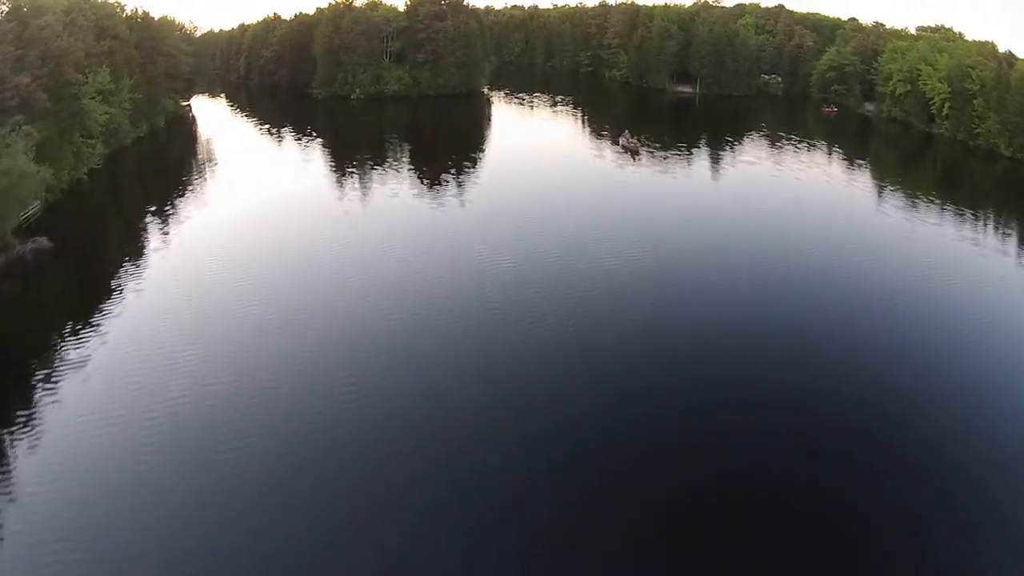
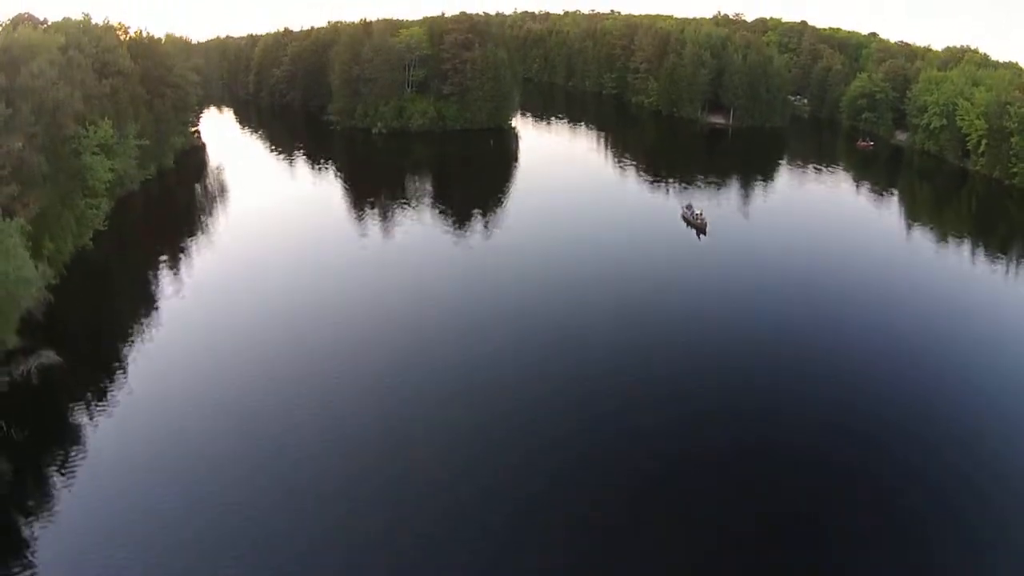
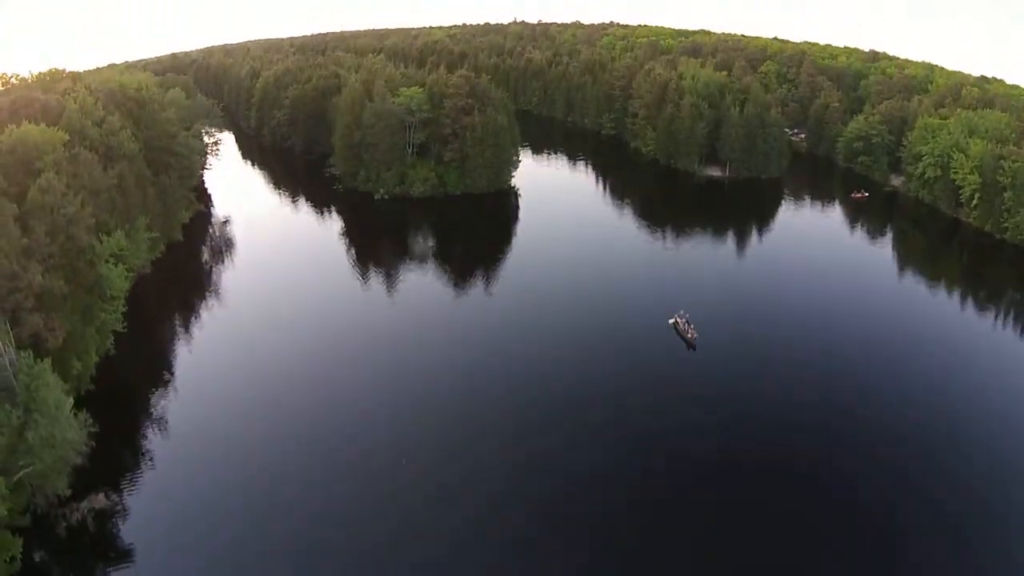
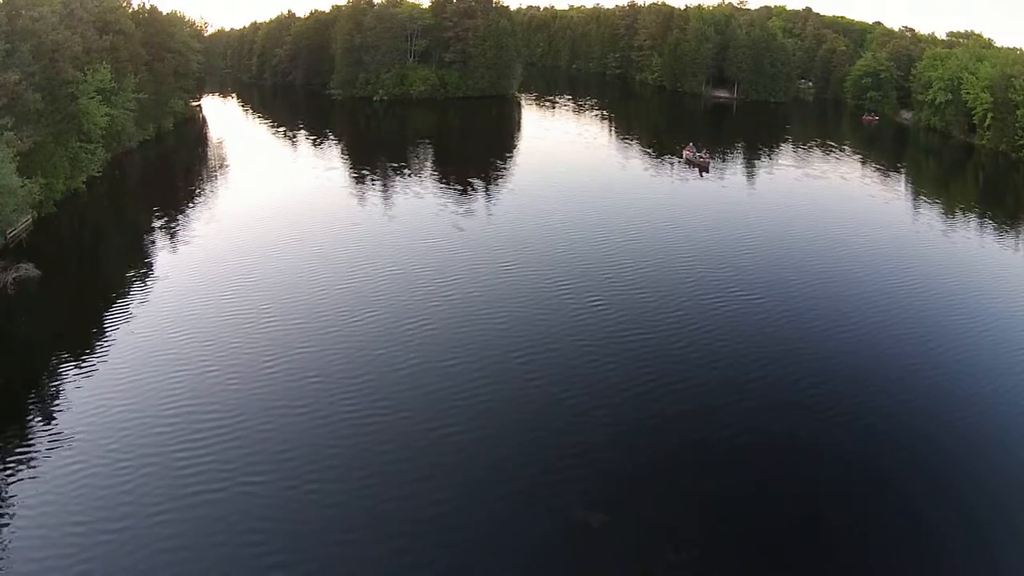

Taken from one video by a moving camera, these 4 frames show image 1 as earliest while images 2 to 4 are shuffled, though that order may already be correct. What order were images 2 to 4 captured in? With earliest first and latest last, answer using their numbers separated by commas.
4, 2, 3
